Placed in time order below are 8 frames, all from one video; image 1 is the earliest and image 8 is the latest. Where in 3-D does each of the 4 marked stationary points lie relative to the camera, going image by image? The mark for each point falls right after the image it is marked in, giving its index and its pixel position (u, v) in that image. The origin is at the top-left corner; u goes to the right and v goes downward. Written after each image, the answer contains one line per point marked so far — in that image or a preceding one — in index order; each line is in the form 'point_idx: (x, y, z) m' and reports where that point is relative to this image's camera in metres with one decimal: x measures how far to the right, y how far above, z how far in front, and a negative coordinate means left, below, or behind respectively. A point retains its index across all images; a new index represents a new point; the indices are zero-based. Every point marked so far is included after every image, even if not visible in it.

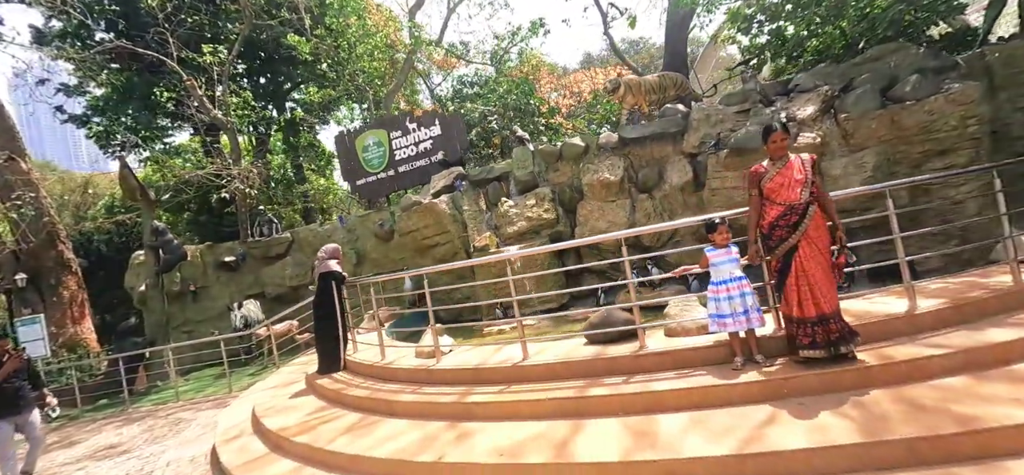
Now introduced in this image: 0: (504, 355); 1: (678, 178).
0: (-0.1, -1.2, +4.8) m
1: (+3.1, +1.1, +8.7) m
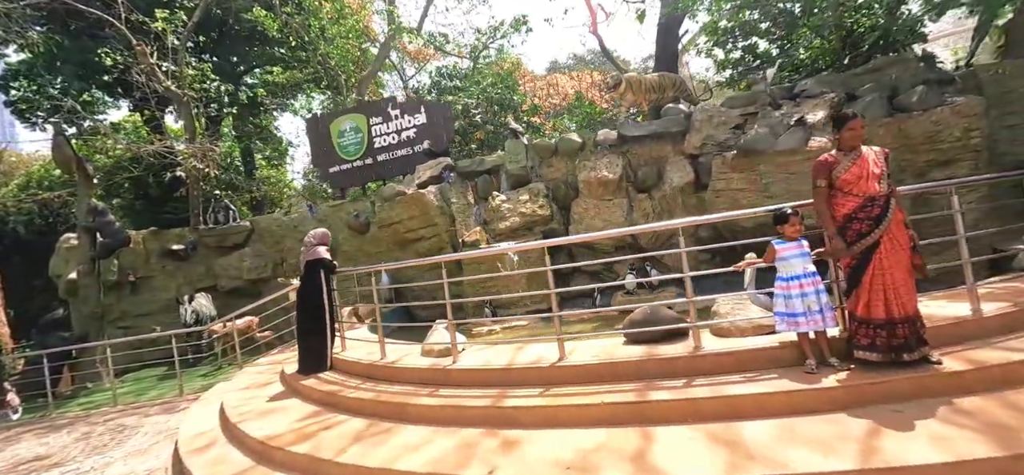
0: (+0.2, -1.1, +4.3) m
1: (+3.0, +1.1, +8.5) m
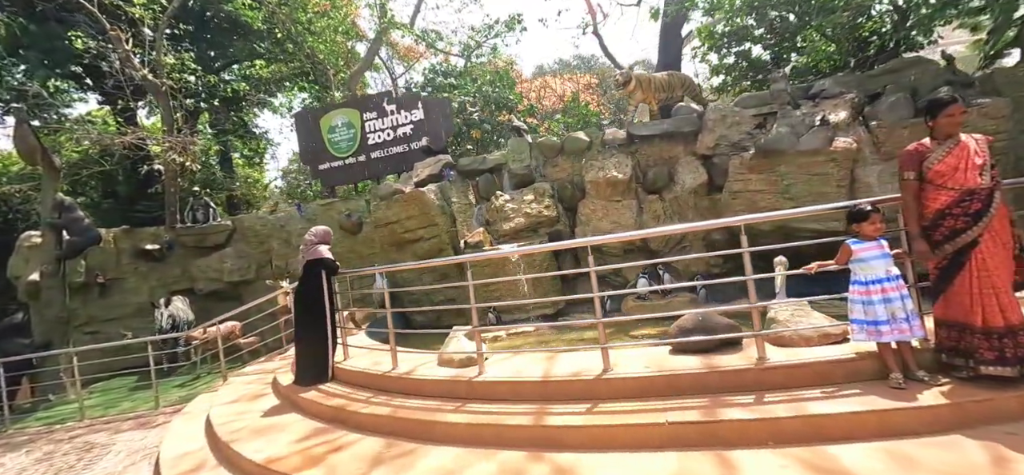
0: (+0.5, -1.0, +3.9) m
1: (+3.1, +1.0, +8.3) m
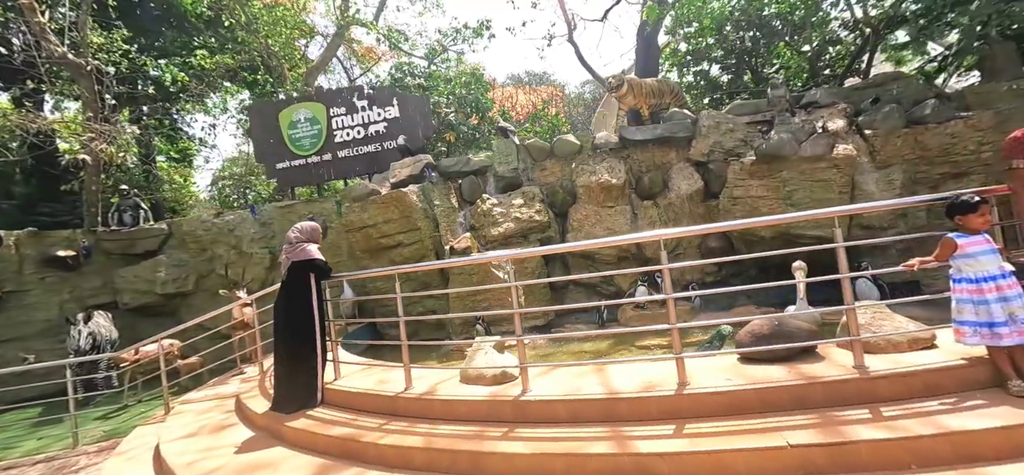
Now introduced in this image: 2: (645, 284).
0: (+0.9, -1.0, +3.4) m
1: (+3.0, +0.9, +8.1) m
2: (+2.2, -0.7, +7.7) m
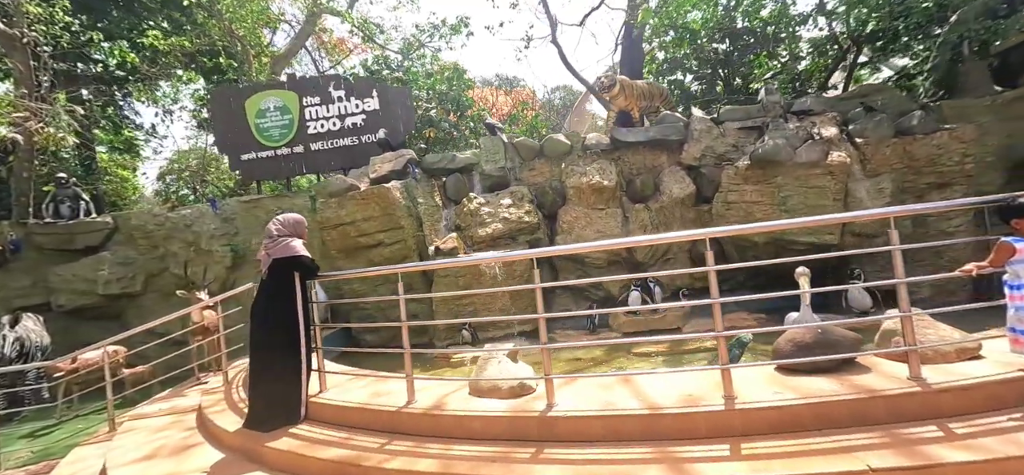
0: (+1.0, -1.0, +3.1) m
1: (+2.8, +0.8, +8.0) m
2: (+2.0, -0.8, +7.5) m
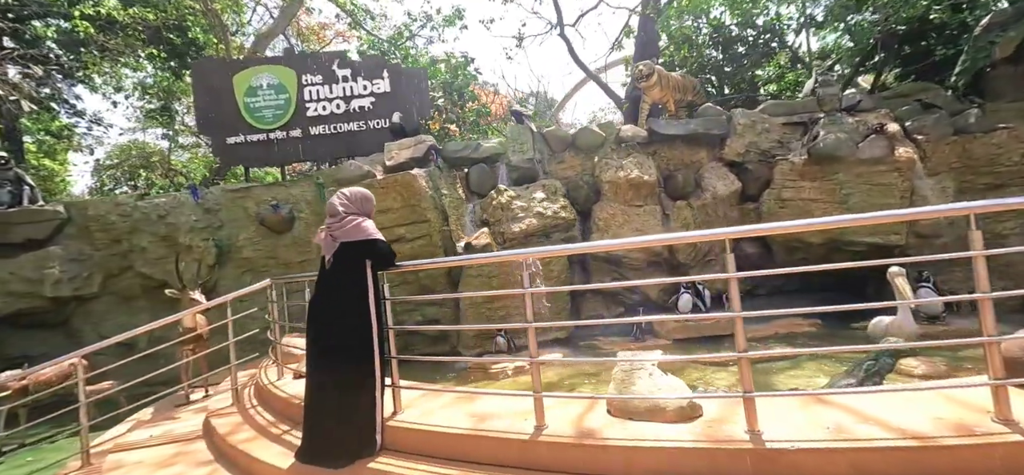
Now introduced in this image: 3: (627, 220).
0: (+2.0, -0.9, +2.4) m
1: (+3.3, +0.8, +7.5) m
2: (+2.5, -0.8, +6.9) m
3: (+1.9, +0.3, +7.5) m
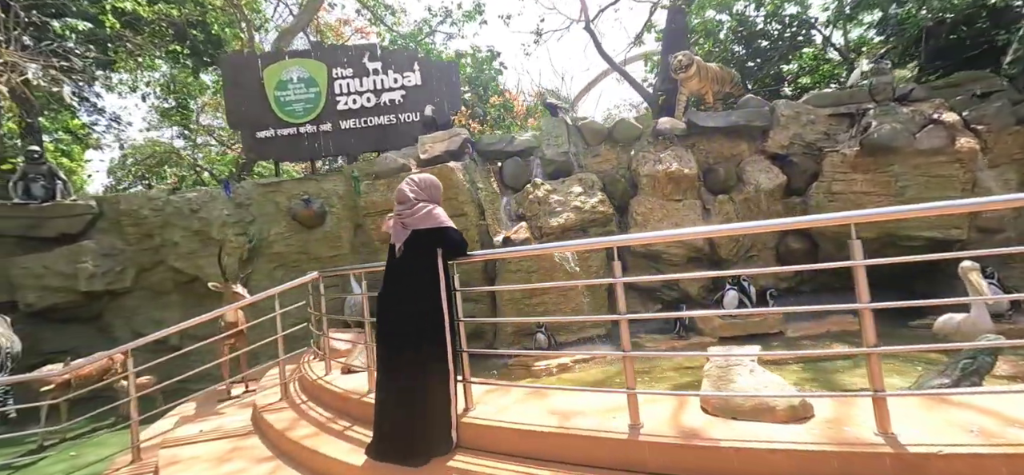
0: (+2.5, -0.8, +2.2) m
1: (+3.9, +0.9, +7.2) m
2: (+3.1, -0.7, +6.7) m
3: (+2.4, +0.3, +7.3) m
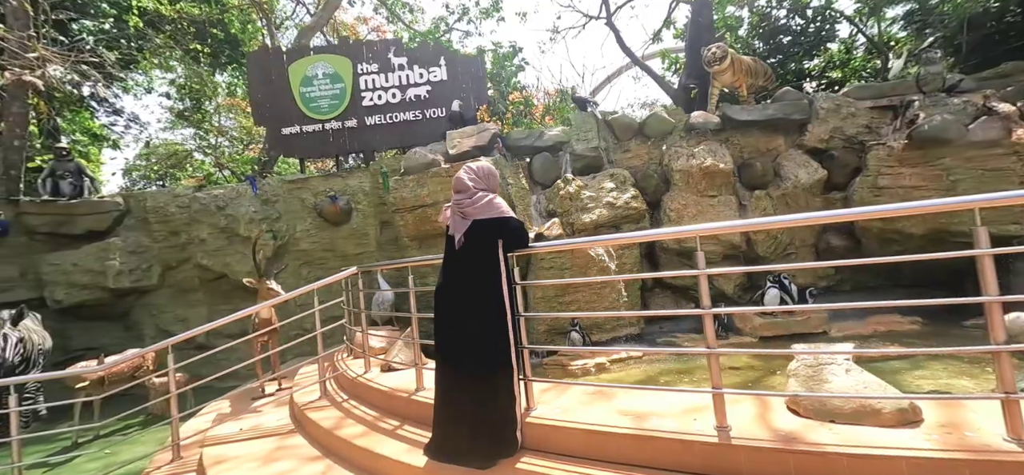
0: (+2.9, -0.7, +2.0) m
1: (+4.4, +0.9, +7.0) m
2: (+3.6, -0.7, +6.5) m
3: (+2.9, +0.4, +7.1) m
